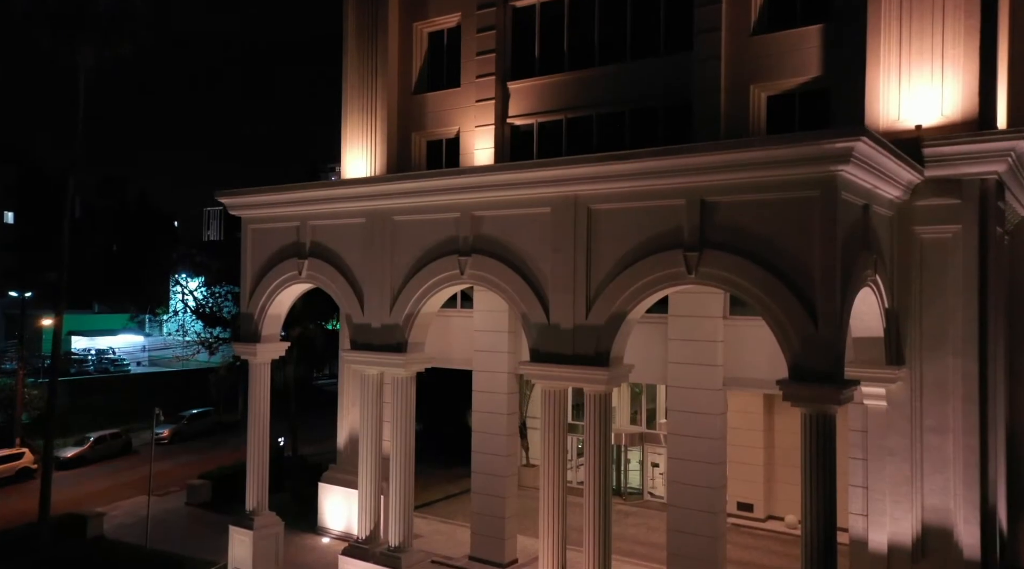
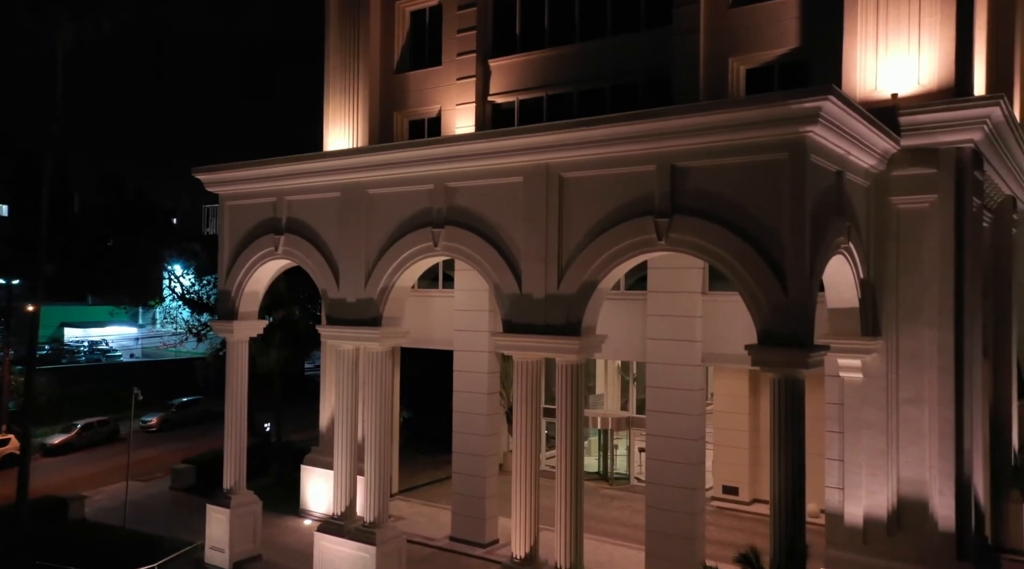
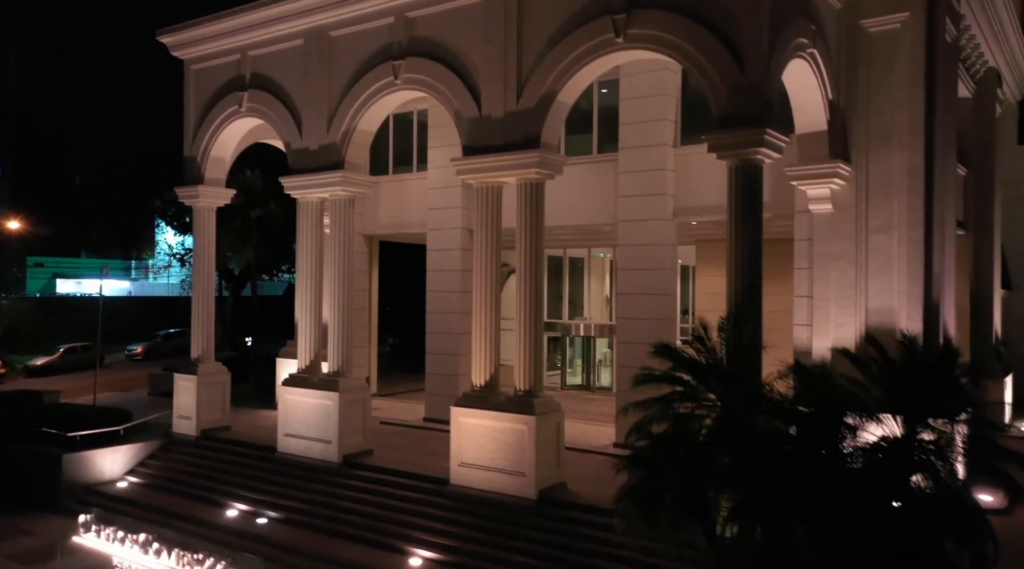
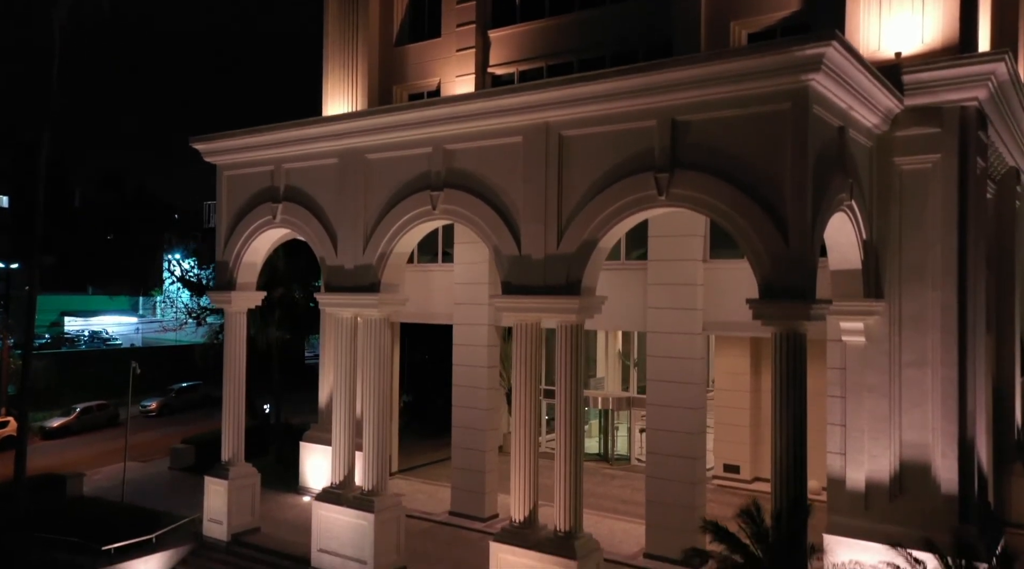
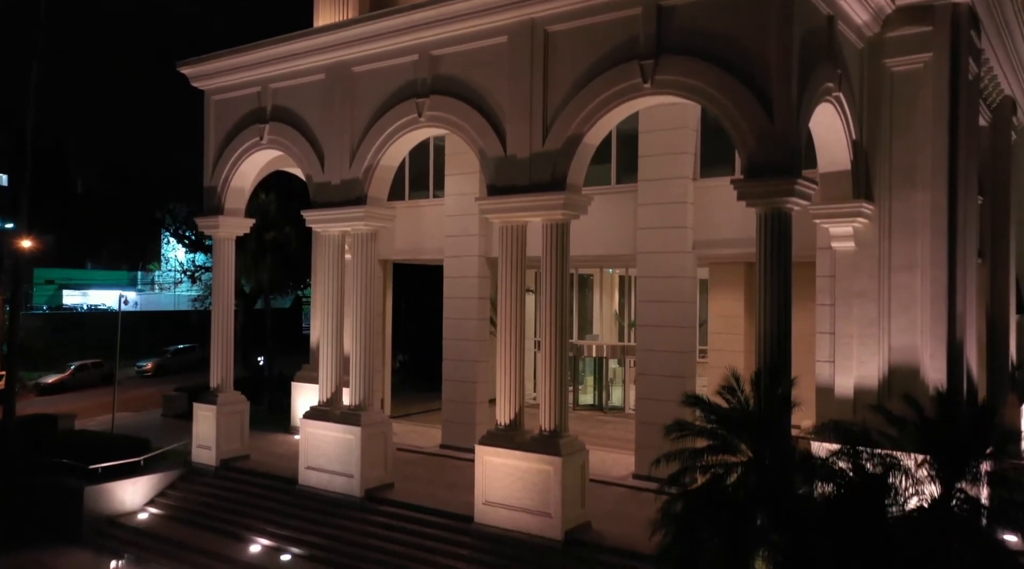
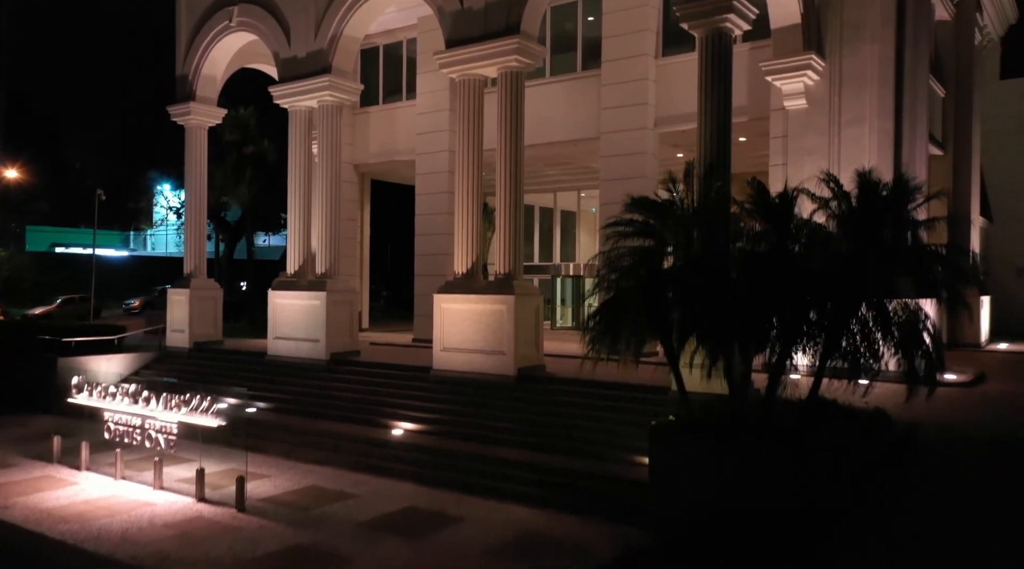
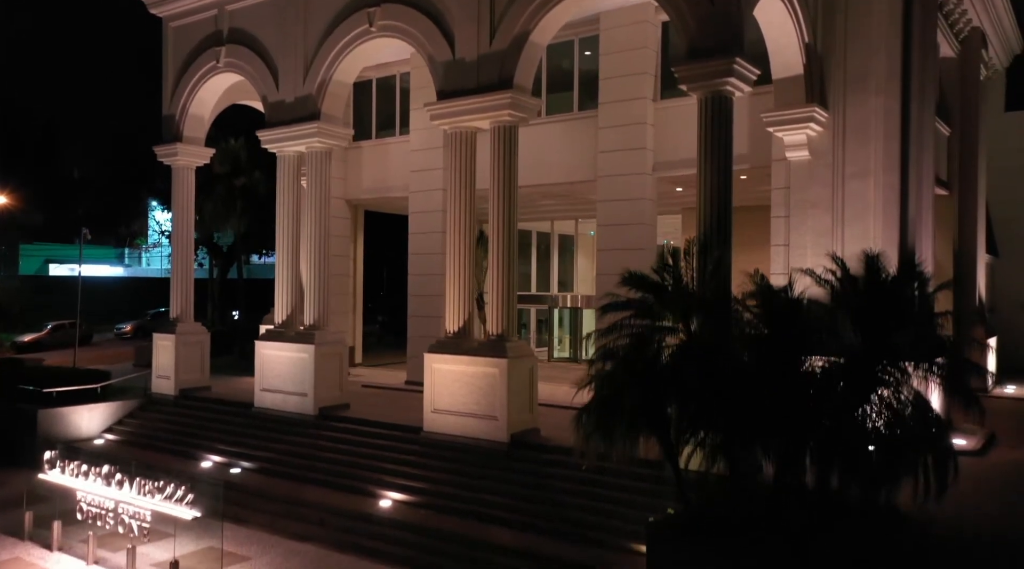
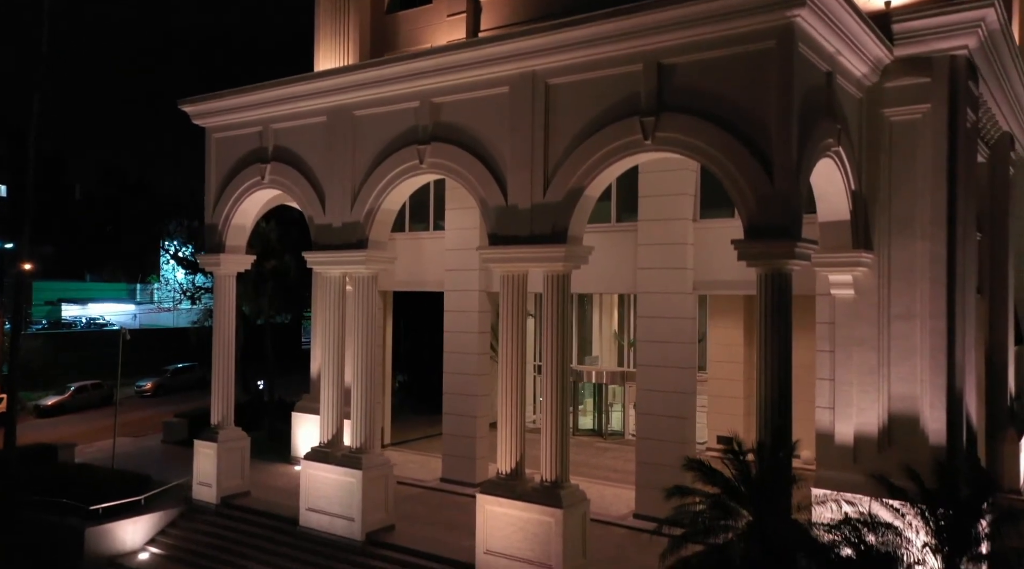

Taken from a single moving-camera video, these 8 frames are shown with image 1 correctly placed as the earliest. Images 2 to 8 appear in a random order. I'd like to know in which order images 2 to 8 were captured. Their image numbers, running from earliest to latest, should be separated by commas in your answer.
2, 4, 8, 5, 3, 7, 6
